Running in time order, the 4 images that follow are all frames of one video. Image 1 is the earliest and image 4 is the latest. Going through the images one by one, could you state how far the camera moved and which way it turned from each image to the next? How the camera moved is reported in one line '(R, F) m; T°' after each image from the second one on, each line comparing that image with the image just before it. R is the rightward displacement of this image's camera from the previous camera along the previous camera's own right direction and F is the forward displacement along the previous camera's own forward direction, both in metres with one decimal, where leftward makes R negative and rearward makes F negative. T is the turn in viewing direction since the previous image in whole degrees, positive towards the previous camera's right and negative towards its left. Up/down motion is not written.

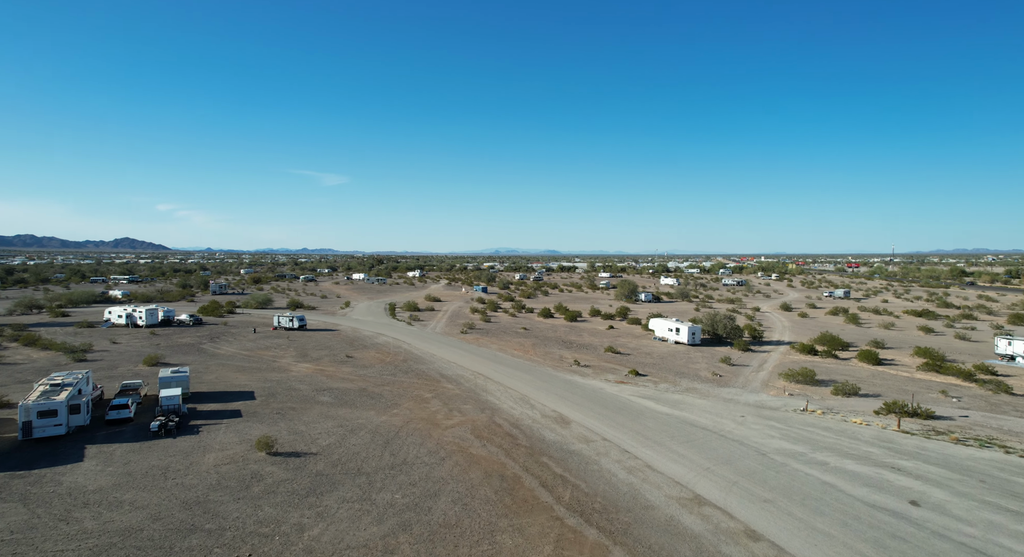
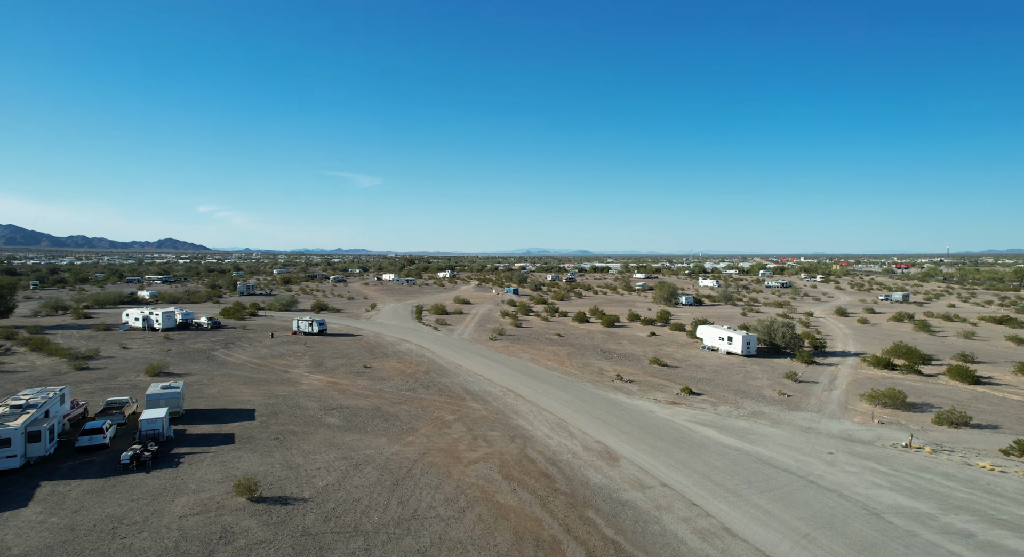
(-0.2, +4.1) m; -3°
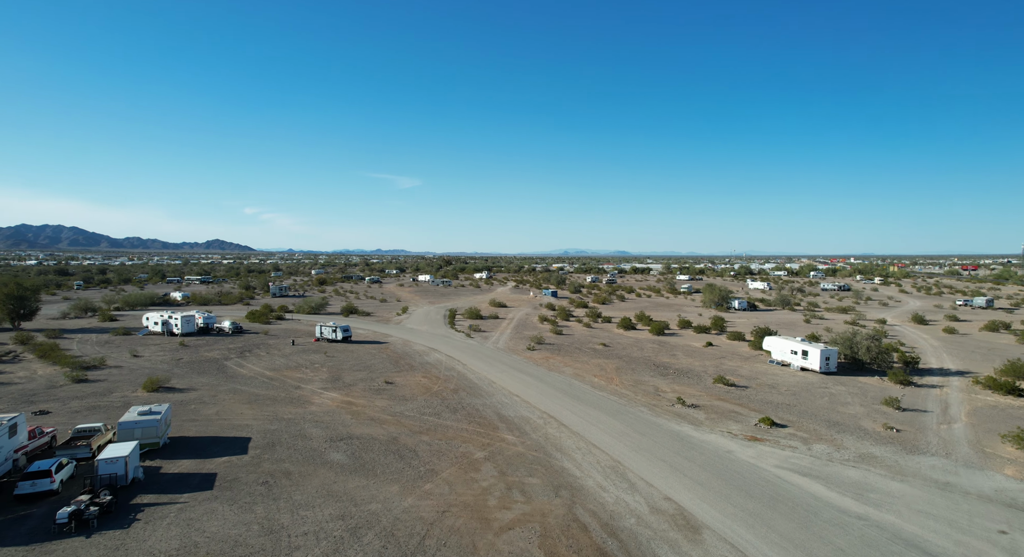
(-0.2, +4.9) m; -3°
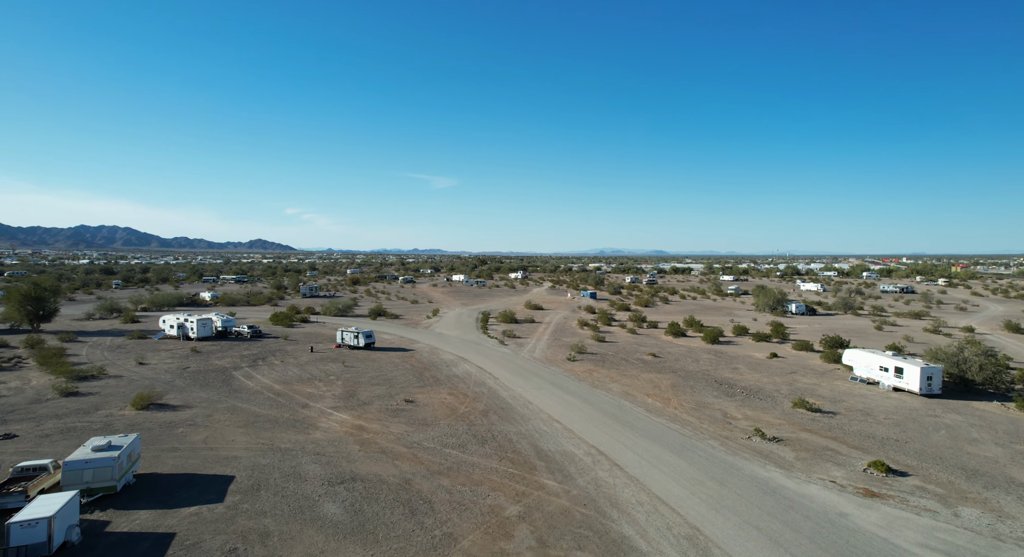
(-0.2, +4.8) m; -3°
